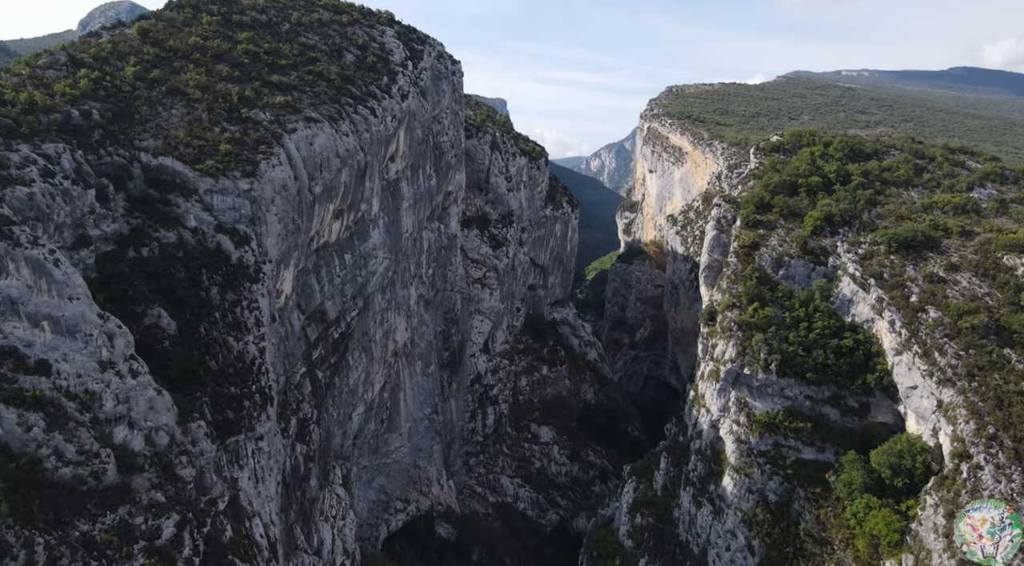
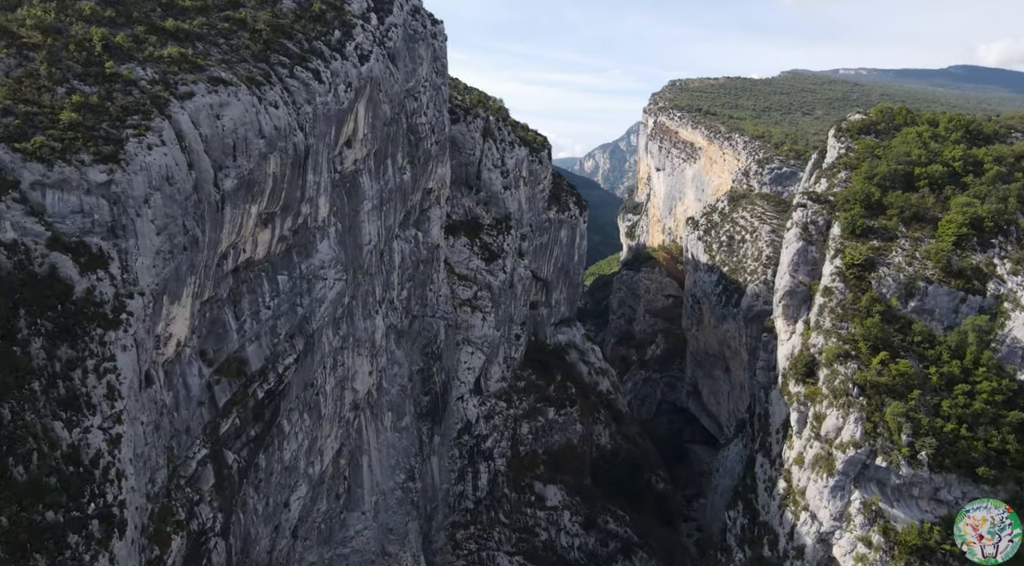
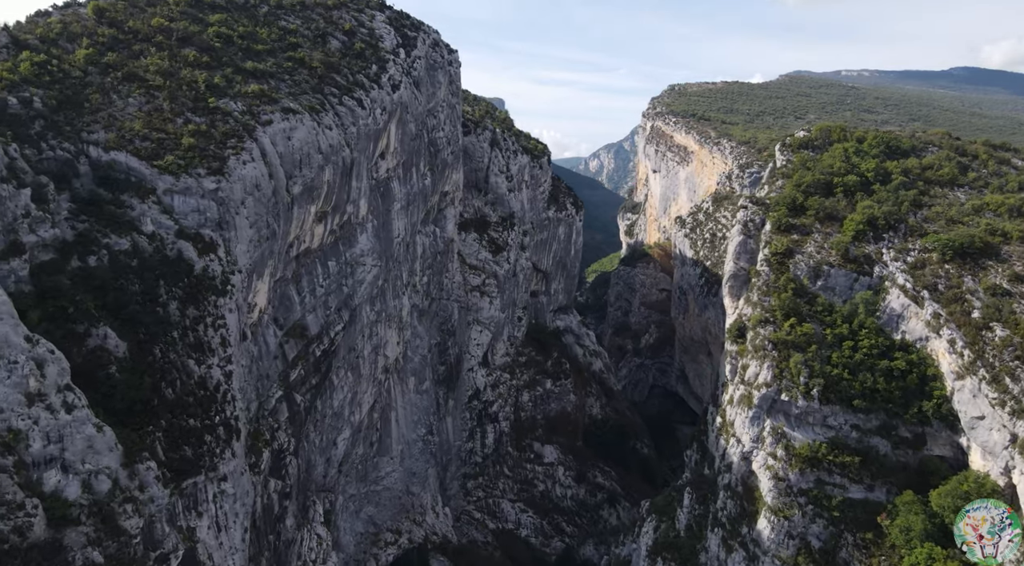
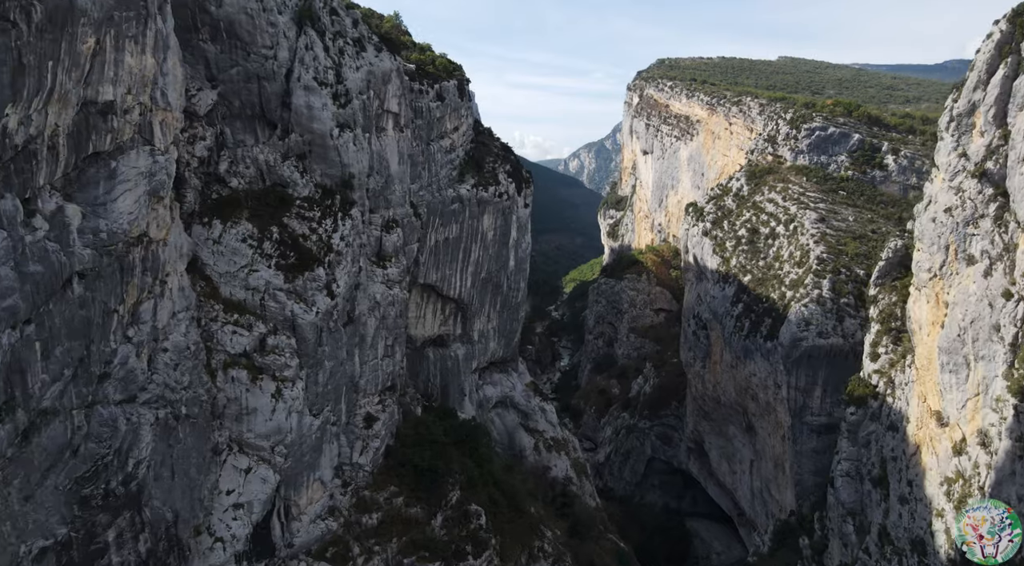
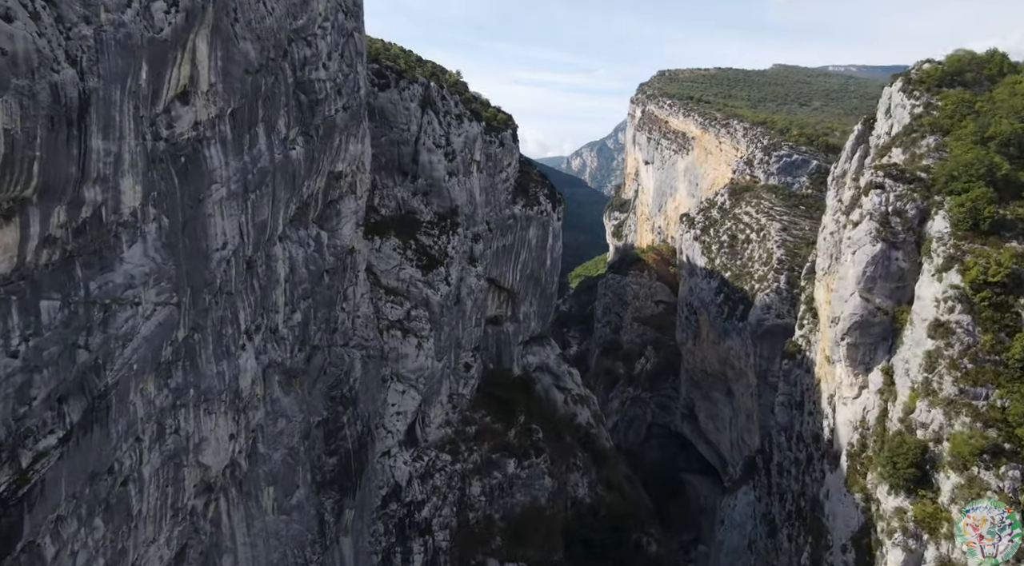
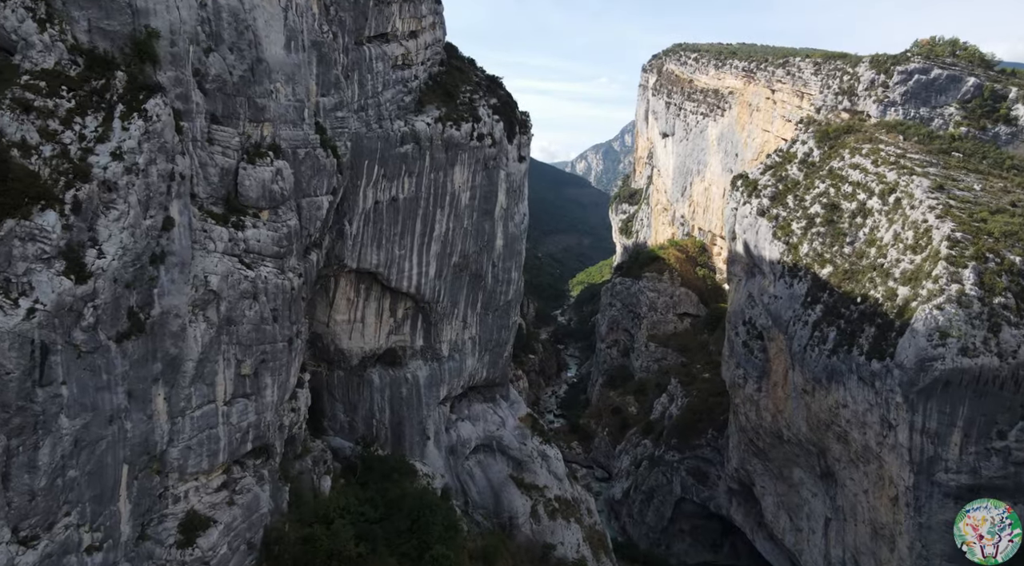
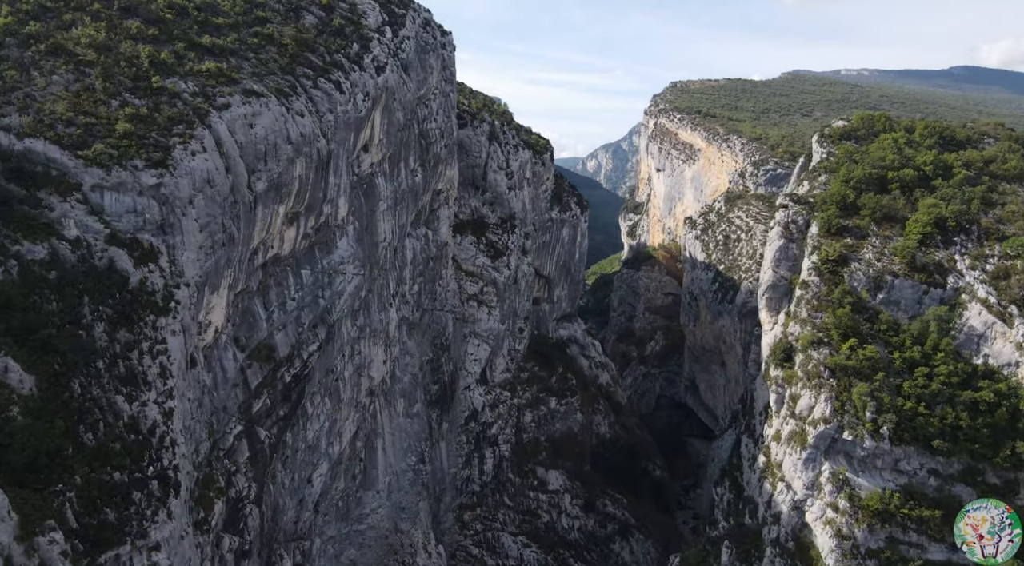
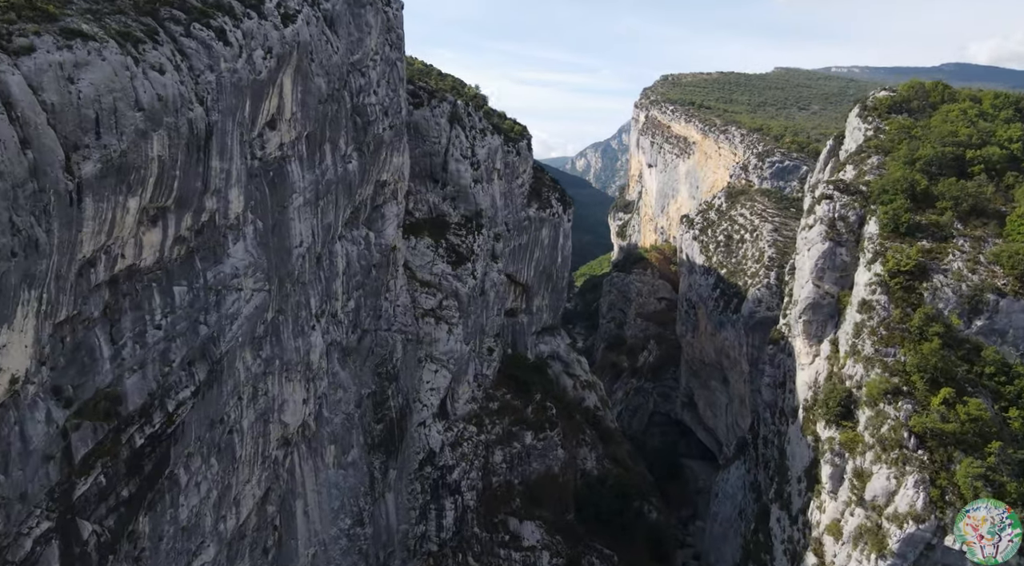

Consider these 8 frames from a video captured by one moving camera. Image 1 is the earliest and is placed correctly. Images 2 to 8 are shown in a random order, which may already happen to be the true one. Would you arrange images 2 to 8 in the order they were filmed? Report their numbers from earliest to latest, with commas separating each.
3, 7, 2, 8, 5, 4, 6
